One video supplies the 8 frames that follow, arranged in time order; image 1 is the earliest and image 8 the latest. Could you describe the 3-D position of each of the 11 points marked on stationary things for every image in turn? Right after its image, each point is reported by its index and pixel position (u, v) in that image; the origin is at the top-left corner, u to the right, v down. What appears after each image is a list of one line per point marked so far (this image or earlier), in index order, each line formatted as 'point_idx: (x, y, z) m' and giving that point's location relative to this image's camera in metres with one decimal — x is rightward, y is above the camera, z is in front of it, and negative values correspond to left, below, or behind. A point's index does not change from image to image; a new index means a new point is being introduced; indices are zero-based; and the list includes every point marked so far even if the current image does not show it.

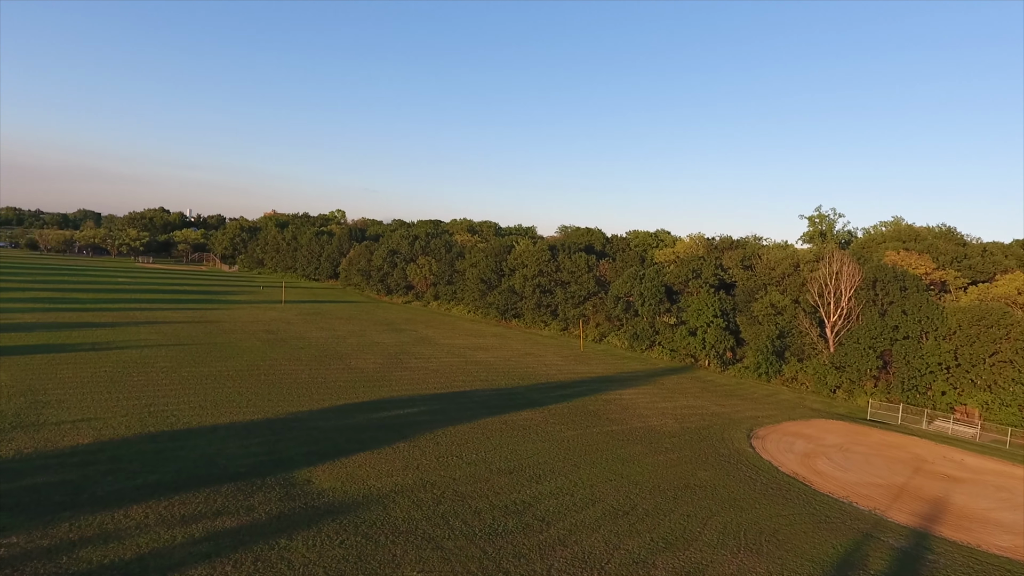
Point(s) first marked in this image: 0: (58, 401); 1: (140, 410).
0: (-13.4, -3.4, +18.5) m
1: (-11.0, -3.6, +18.5) m
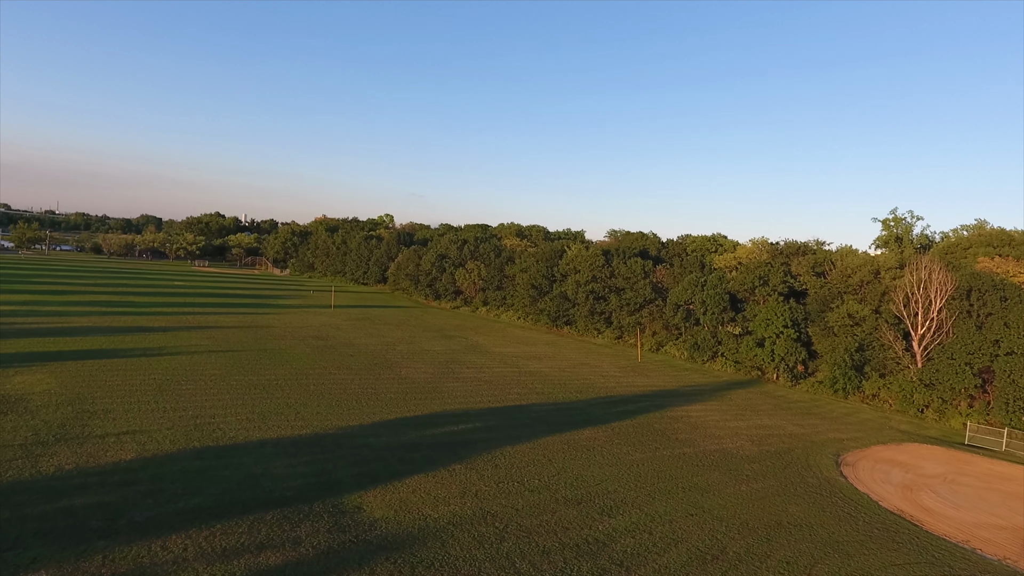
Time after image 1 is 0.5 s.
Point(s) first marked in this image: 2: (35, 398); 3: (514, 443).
0: (-11.6, -3.5, +17.8) m
1: (-9.2, -3.8, +17.7) m
2: (-14.3, -3.3, +18.7) m
3: (+0.1, -4.6, +18.7) m
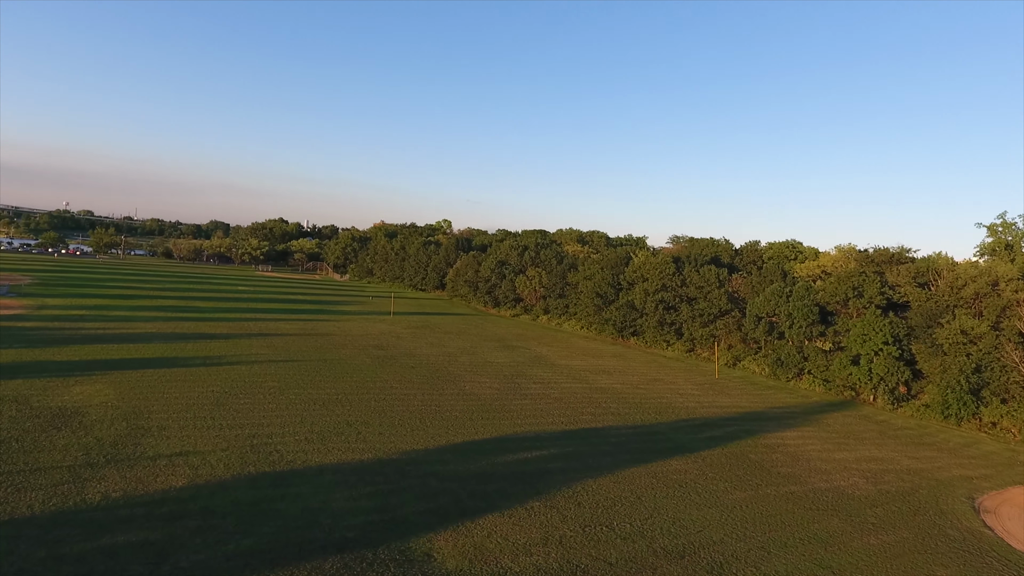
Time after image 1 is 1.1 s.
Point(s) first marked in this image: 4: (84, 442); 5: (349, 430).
0: (-9.4, -3.8, +16.8) m
1: (-7.1, -4.1, +16.5) m
2: (-12.0, -3.5, +17.9) m
3: (+2.2, -5.0, +16.7) m
4: (-10.5, -3.8, +15.4) m
5: (-4.9, -4.2, +18.7) m
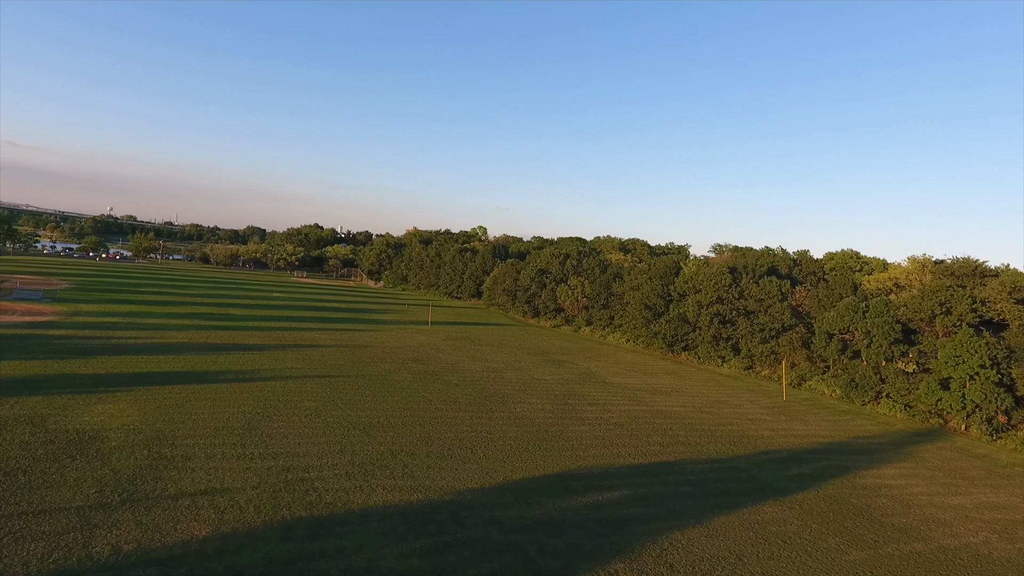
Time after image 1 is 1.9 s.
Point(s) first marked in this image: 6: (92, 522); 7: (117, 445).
0: (-7.8, -4.1, +14.9) m
1: (-5.5, -4.4, +14.5) m
2: (-10.3, -3.8, +16.1) m
3: (+3.9, -5.4, +14.2) m
4: (-8.9, -4.1, +13.5) m
5: (-3.1, -4.6, +16.5) m
6: (-7.7, -4.3, +11.5) m
7: (-9.8, -3.9, +15.5) m
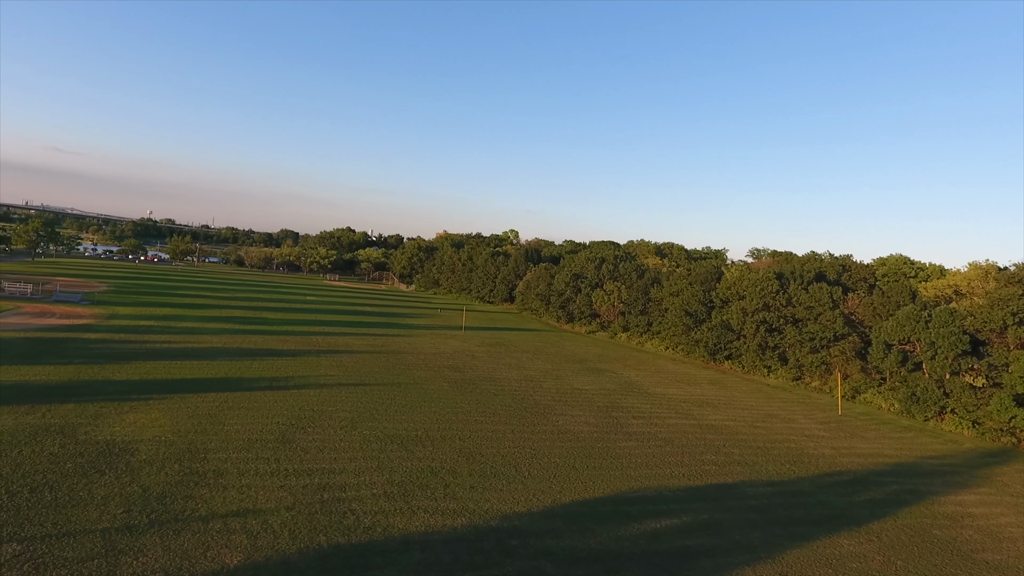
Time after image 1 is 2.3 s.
0: (-6.7, -4.2, +14.1) m
1: (-4.4, -4.5, +13.6) m
2: (-9.1, -3.9, +15.4) m
3: (+4.9, -5.6, +12.9) m
4: (-7.9, -4.2, +12.8) m
5: (-1.9, -4.8, +15.5) m
6: (-6.8, -4.4, +10.7) m
7: (-8.6, -4.0, +14.8) m
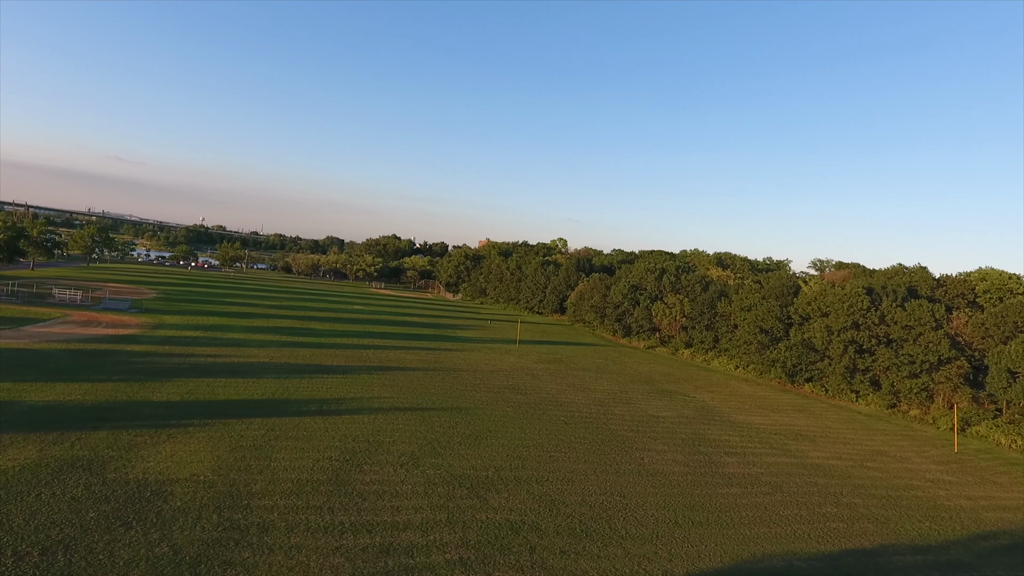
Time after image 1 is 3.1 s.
0: (-4.7, -4.6, +11.7) m
1: (-2.5, -4.9, +11.0) m
2: (-7.1, -4.3, +13.2) m
3: (+6.8, -6.1, +9.8) m
4: (-6.0, -4.5, +10.5) m
5: (+0.1, -5.2, +12.9) m
6: (-5.0, -4.7, +8.4) m
7: (-6.6, -4.4, +12.6) m
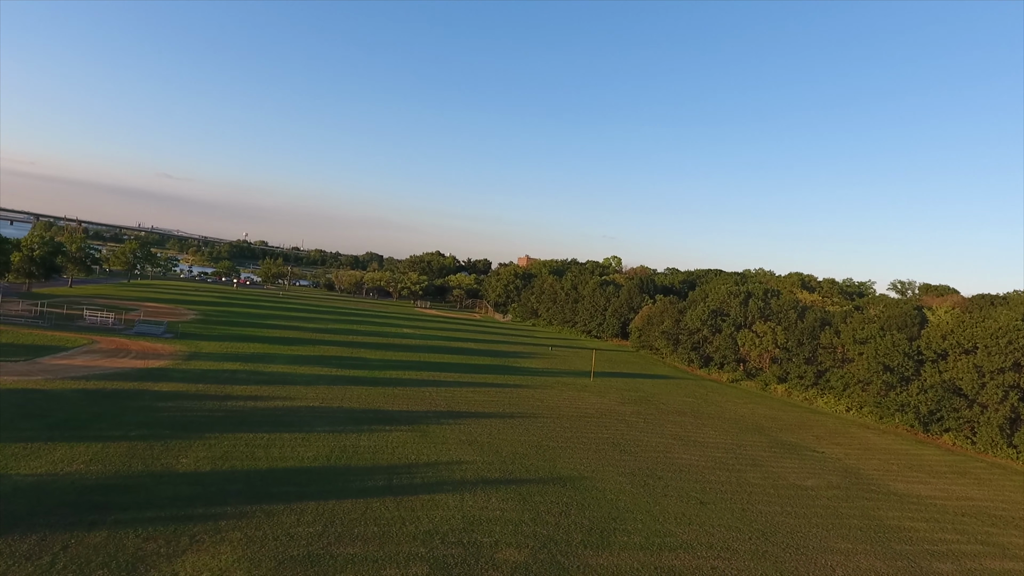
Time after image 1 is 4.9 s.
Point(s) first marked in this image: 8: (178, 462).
0: (-1.9, -5.3, +6.7) m
1: (+0.3, -5.6, +5.9) m
2: (-4.2, -5.0, +8.3) m
3: (+9.4, -6.8, +4.0) m
4: (-3.3, -5.2, +5.5) m
5: (+2.9, -6.0, +7.5) m
6: (-2.4, -5.4, +3.3) m
7: (-3.8, -5.1, +7.6) m
8: (-8.4, -4.4, +15.8) m
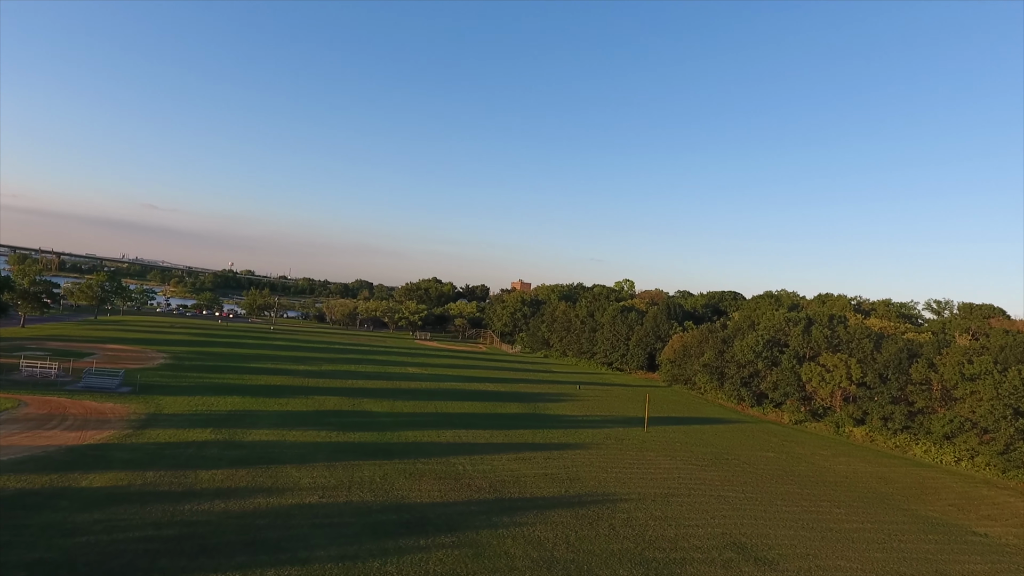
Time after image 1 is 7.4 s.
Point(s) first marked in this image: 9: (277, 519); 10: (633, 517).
0: (+0.5, -5.8, -0.2) m
1: (+2.8, -6.0, -1.0) m
2: (-1.8, -5.6, +1.3) m
3: (+11.9, -7.0, -2.7) m
4: (-0.8, -5.6, -1.4) m
5: (+5.4, -6.4, +0.7) m
6: (+0.1, -5.7, -3.6) m
7: (-1.4, -5.6, +0.7) m
8: (-6.1, -5.3, +8.8) m
9: (-5.6, -5.5, +15.1) m
10: (+3.5, -6.5, +18.3) m
